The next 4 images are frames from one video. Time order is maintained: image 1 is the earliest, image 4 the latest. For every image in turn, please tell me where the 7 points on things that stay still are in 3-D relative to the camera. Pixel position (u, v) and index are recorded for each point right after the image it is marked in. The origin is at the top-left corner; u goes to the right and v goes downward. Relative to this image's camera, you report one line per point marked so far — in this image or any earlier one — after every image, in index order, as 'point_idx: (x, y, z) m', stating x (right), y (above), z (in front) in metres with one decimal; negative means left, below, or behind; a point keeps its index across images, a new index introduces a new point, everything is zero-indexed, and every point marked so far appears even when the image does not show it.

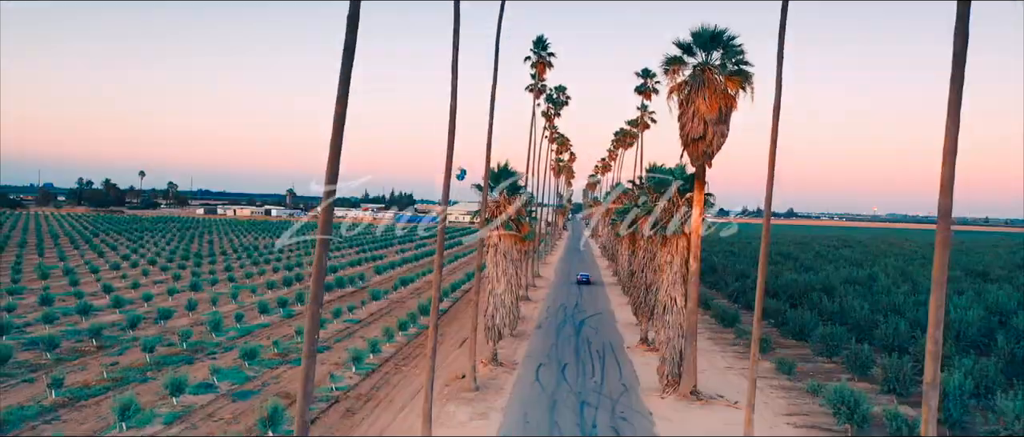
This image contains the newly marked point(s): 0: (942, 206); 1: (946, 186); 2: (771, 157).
0: (+4.2, +0.2, +6.0) m
1: (+4.2, +0.3, +6.0) m
2: (+4.8, +1.2, +11.3) m
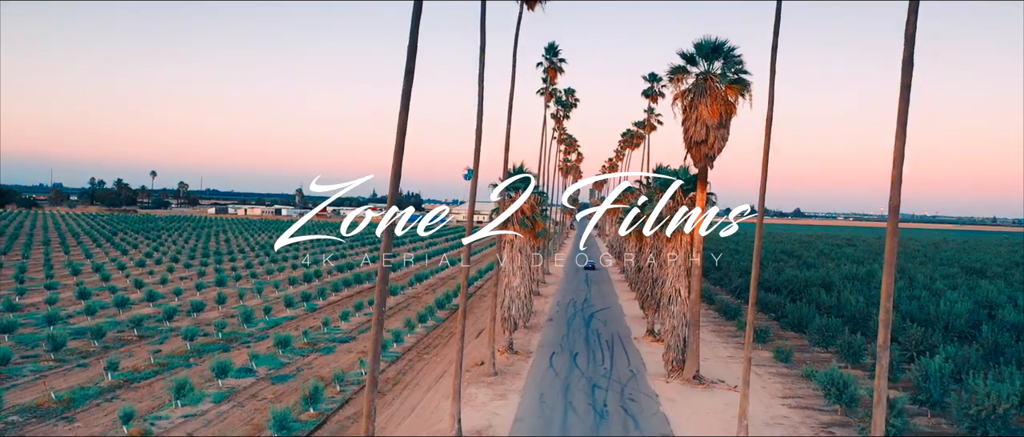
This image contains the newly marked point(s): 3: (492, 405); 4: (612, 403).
0: (+4.6, +0.2, +7.4) m
1: (+4.6, +0.4, +7.4) m
2: (+5.2, +1.2, +12.7) m
3: (-0.6, -5.2, +17.1) m
4: (+2.8, -5.2, +17.3) m
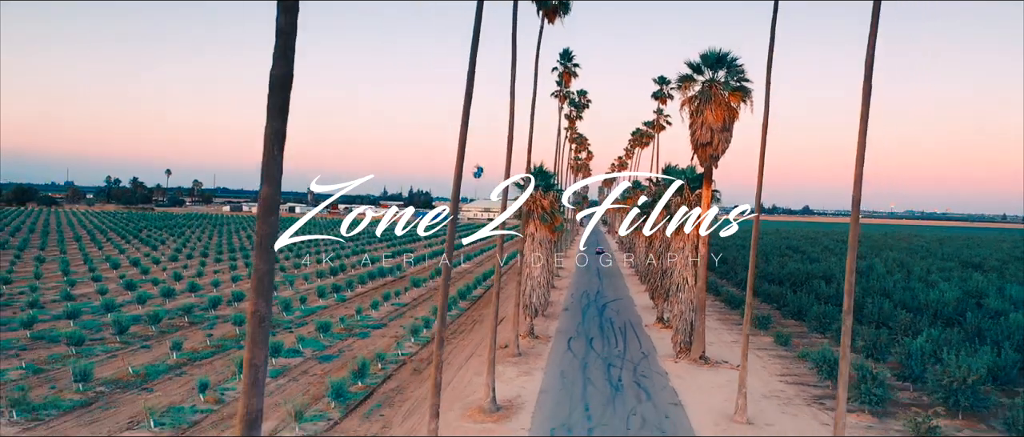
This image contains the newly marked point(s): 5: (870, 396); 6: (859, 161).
0: (+5.2, +0.4, +9.3) m
1: (+5.3, +0.5, +9.4) m
2: (+5.9, +1.4, +14.6) m
3: (+0.2, -5.0, +19.2) m
4: (+3.6, -5.0, +19.3) m
5: (+9.3, -4.6, +15.8) m
6: (+5.3, +0.9, +9.4) m
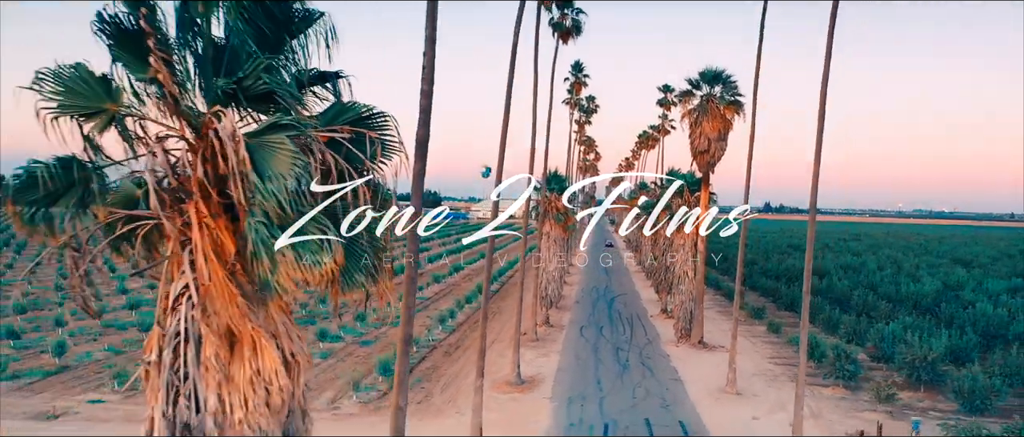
0: (+5.8, +0.3, +11.9) m
1: (+5.8, +0.5, +11.9) m
2: (+6.6, +1.4, +17.2) m
3: (+0.9, -5.0, +21.8) m
4: (+4.3, -5.0, +21.9) m
5: (+9.9, -4.6, +18.3) m
6: (+5.9, +0.9, +12.0) m
